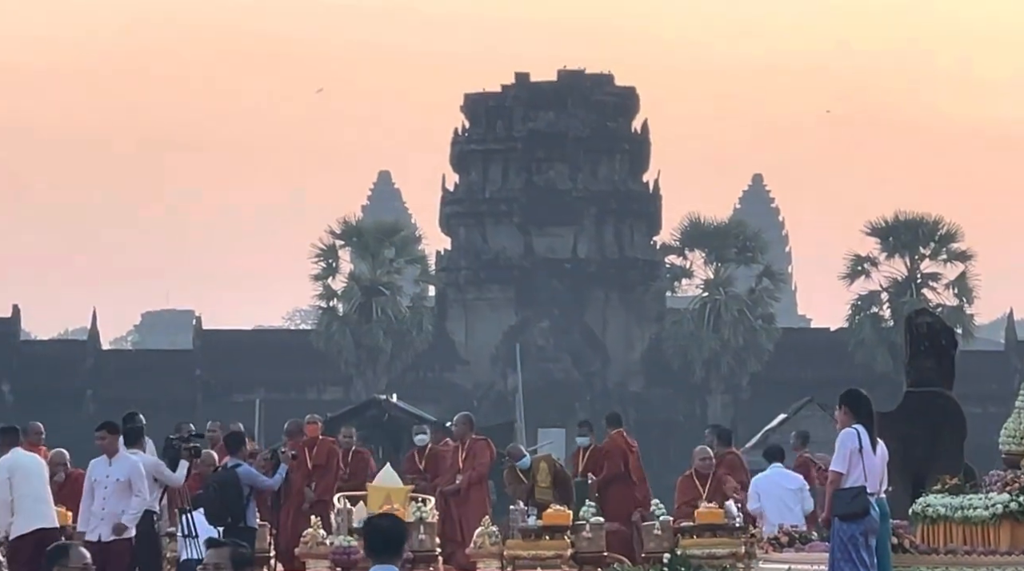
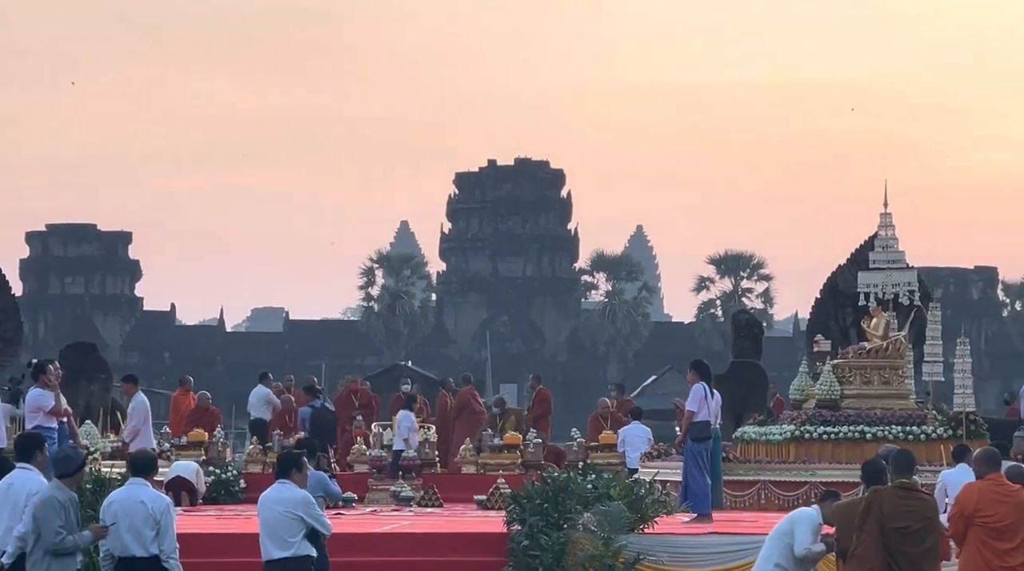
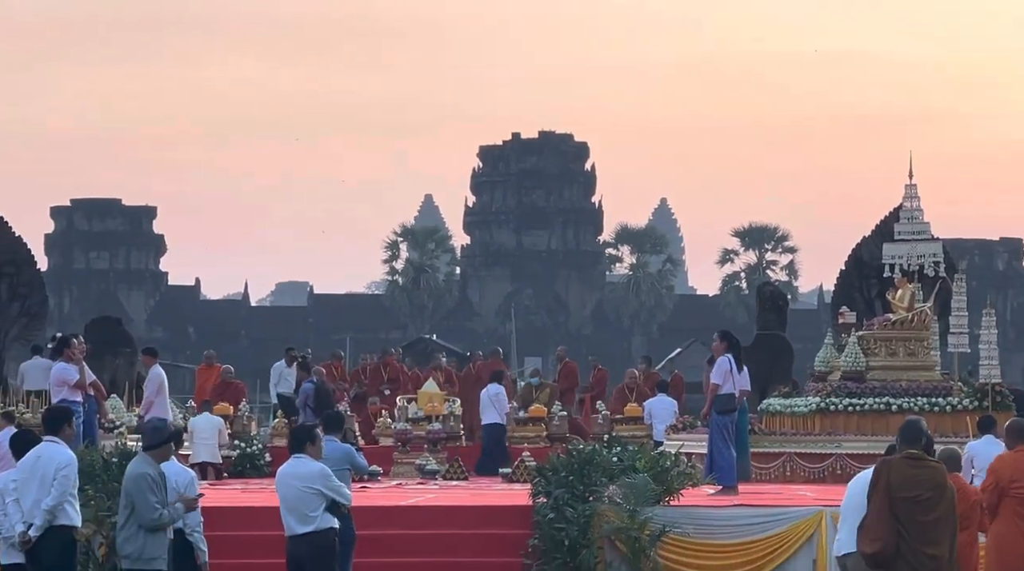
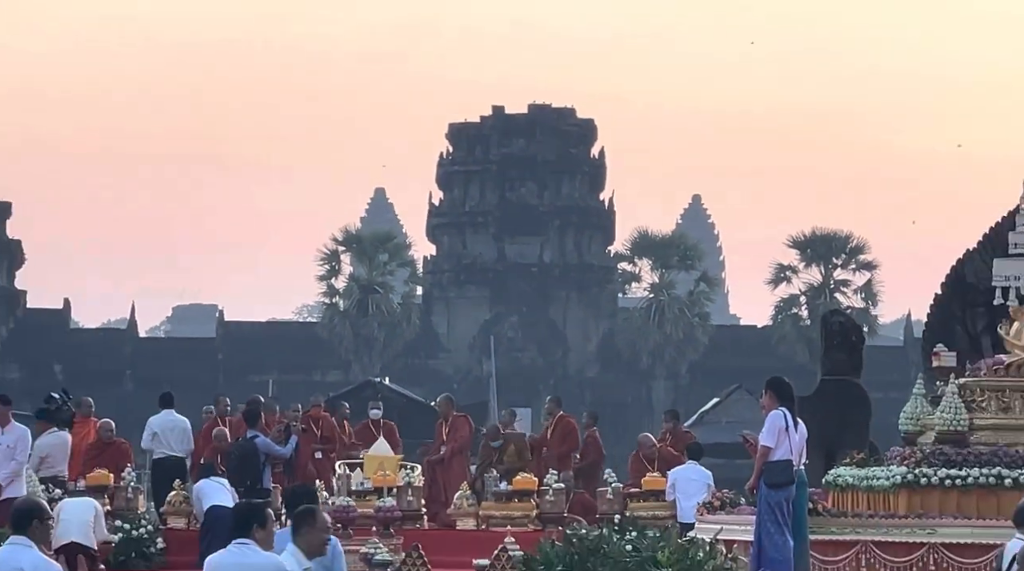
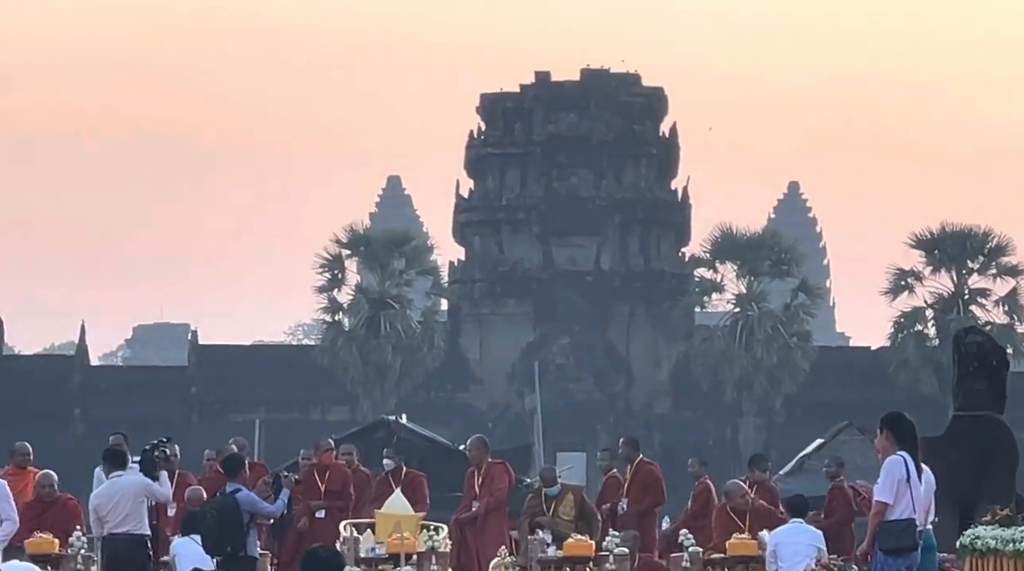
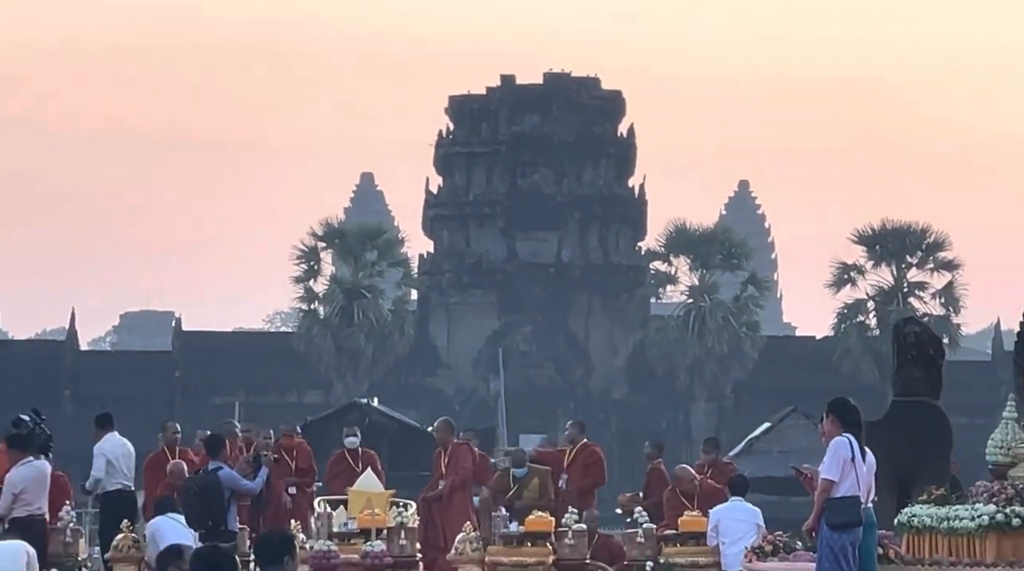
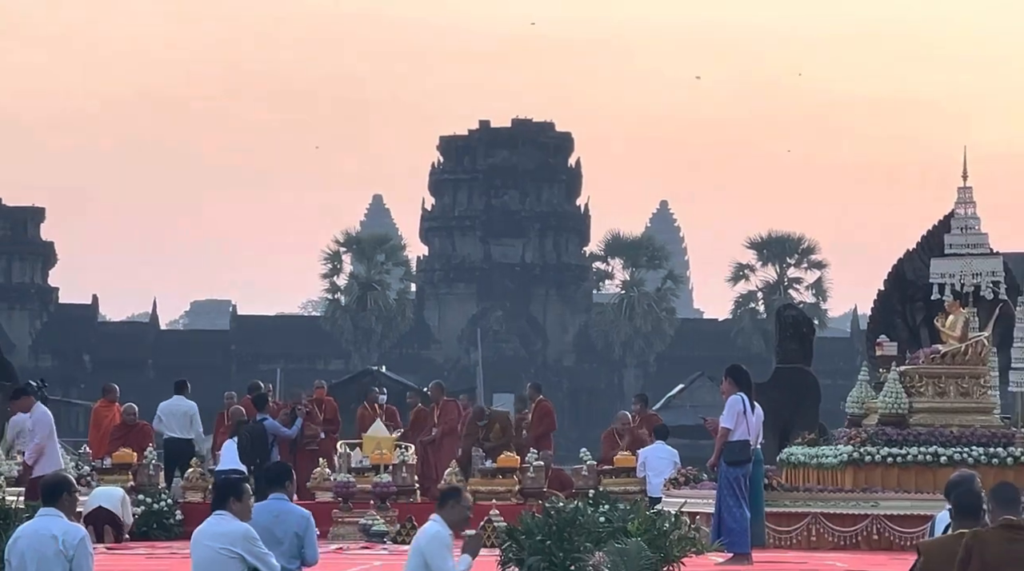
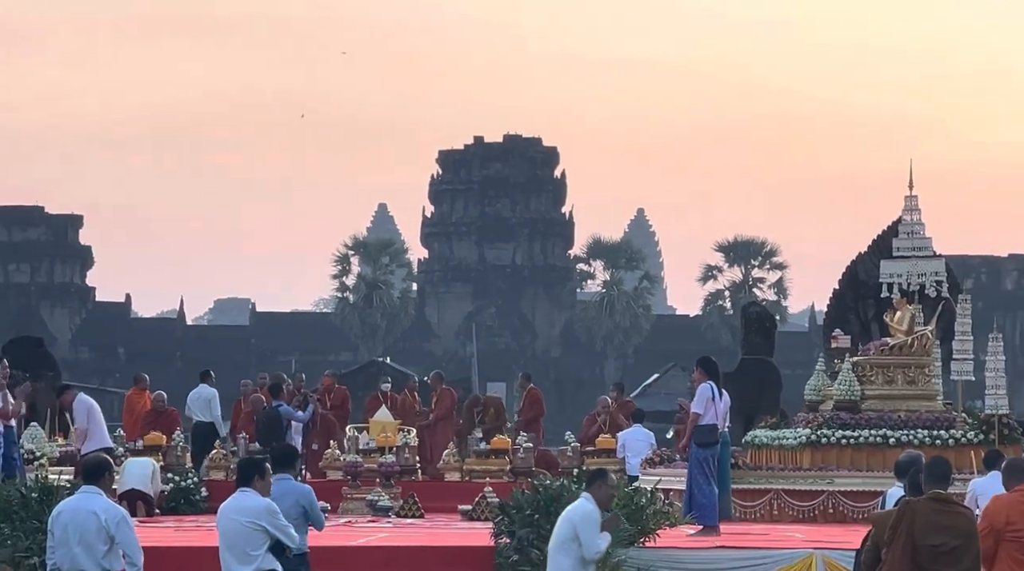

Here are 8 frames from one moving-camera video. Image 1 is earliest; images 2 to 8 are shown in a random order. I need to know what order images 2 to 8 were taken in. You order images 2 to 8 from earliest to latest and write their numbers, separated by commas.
5, 6, 4, 7, 8, 2, 3
